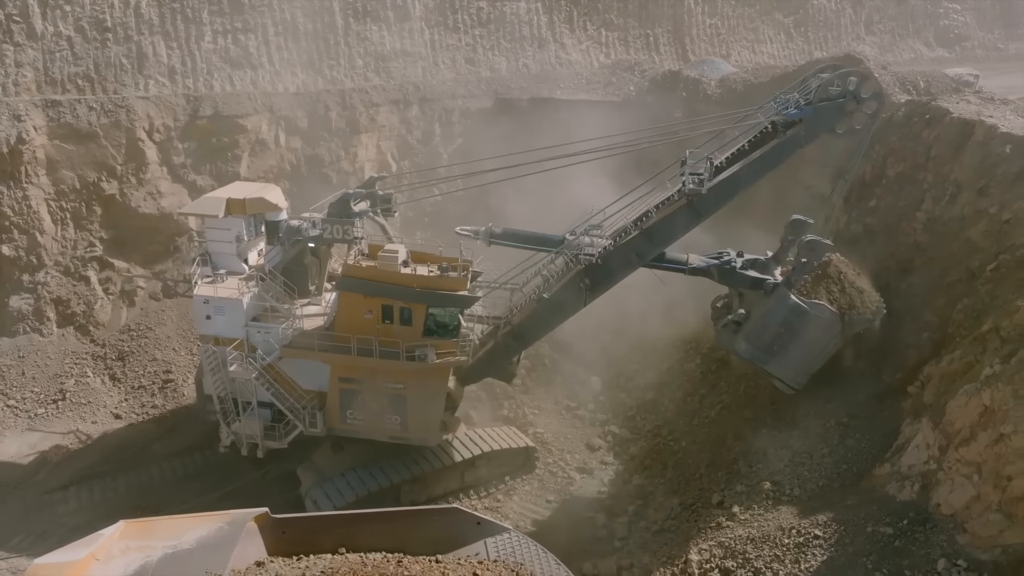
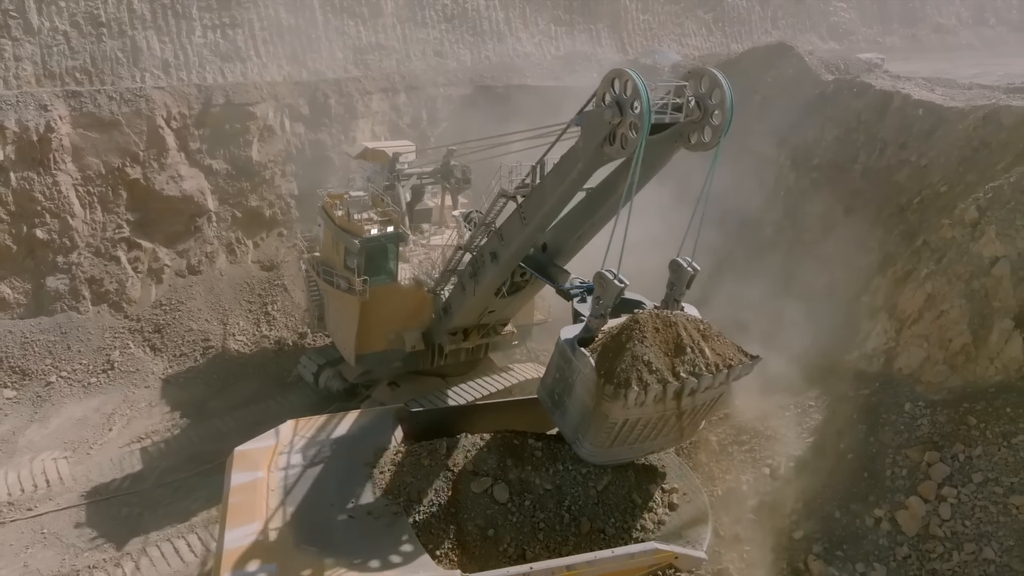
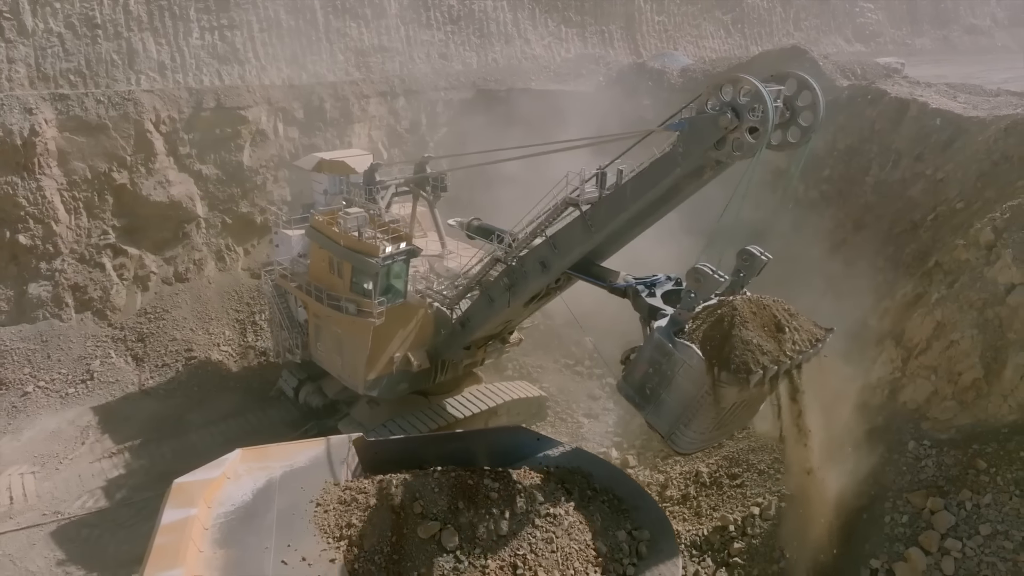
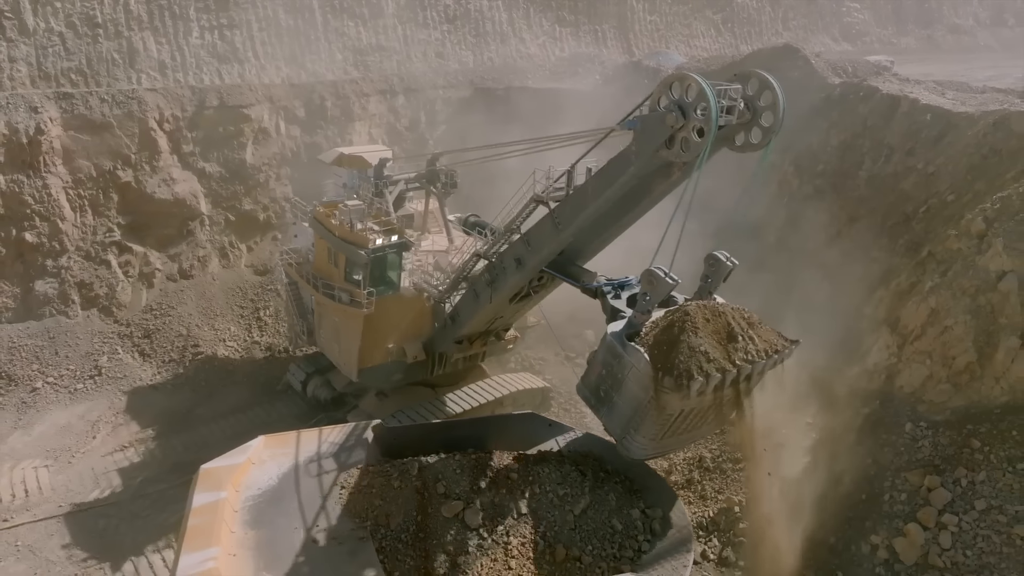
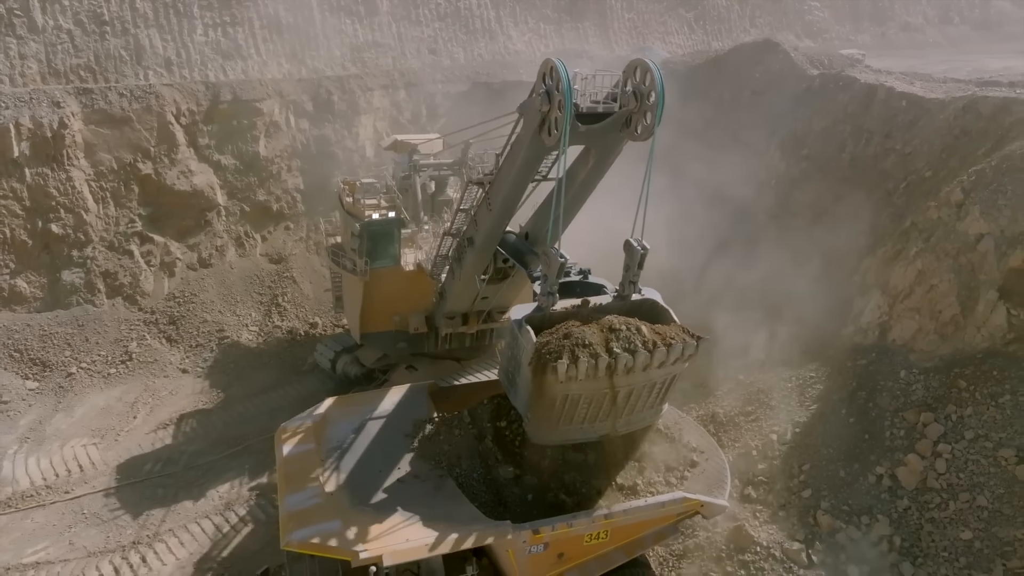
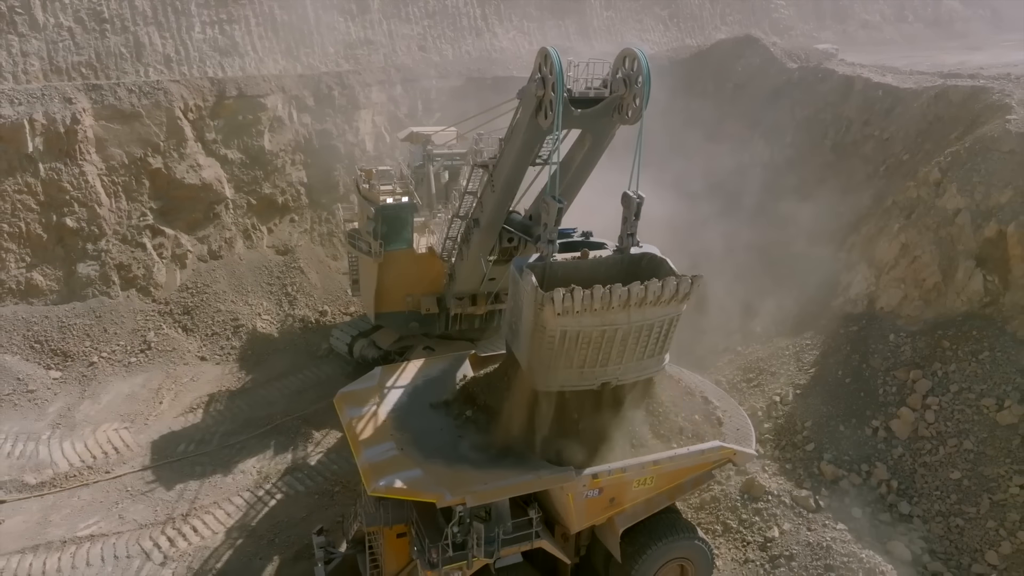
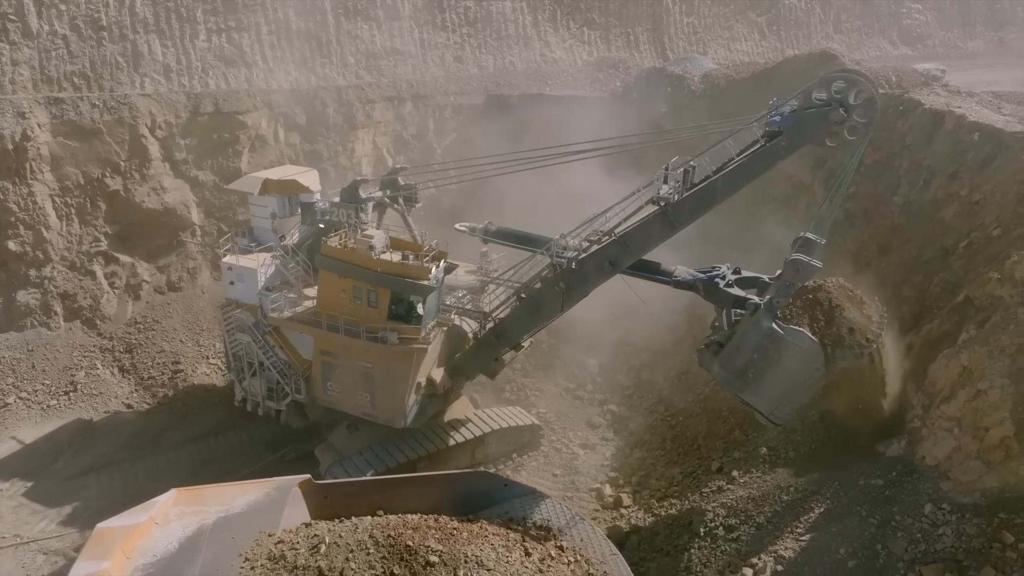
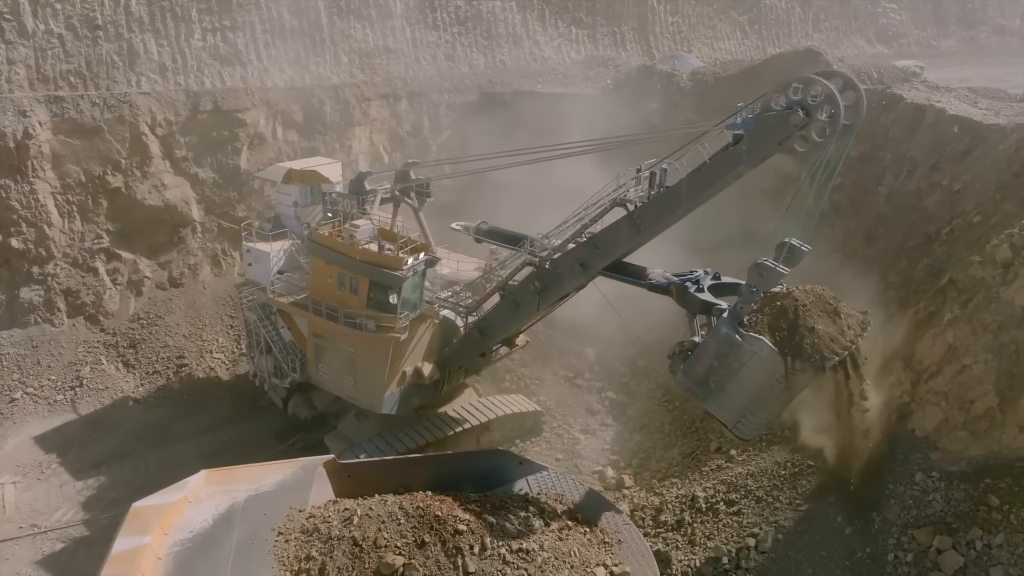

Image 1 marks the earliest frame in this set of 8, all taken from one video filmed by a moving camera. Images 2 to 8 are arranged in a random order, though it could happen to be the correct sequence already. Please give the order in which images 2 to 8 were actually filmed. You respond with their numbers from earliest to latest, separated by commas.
7, 8, 3, 4, 2, 5, 6
